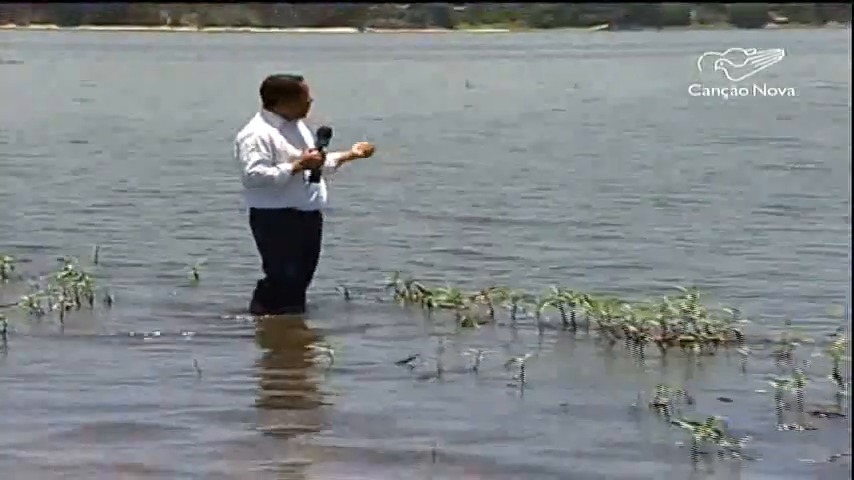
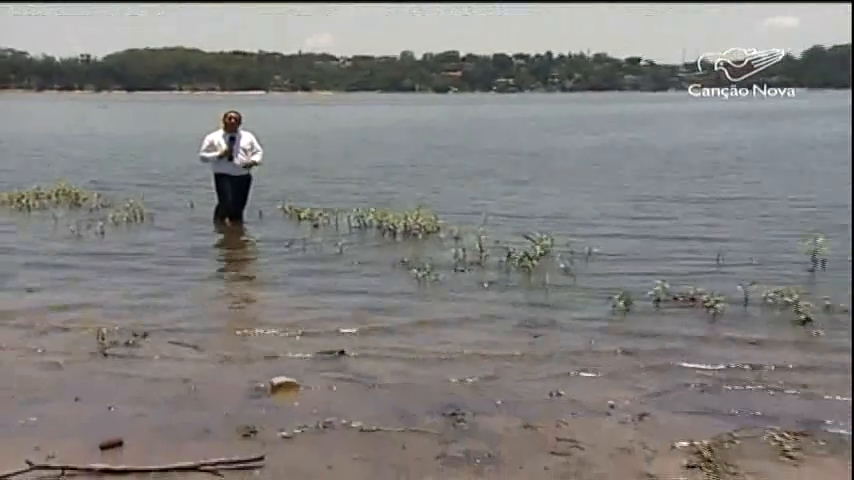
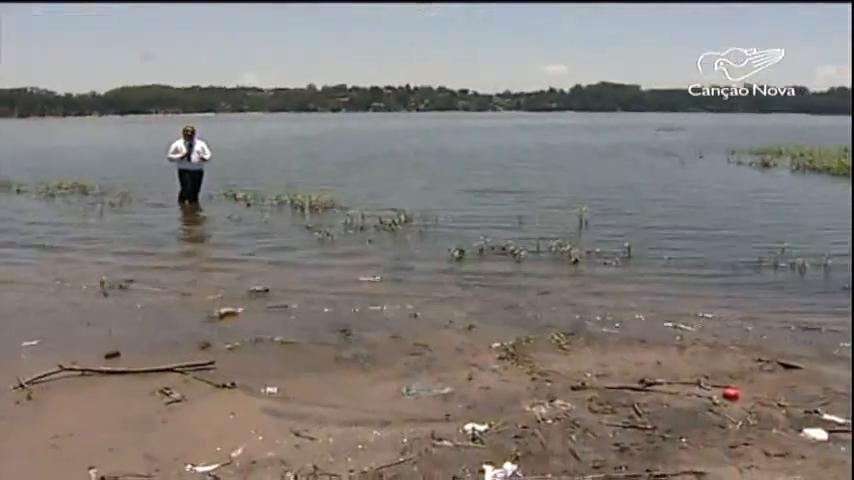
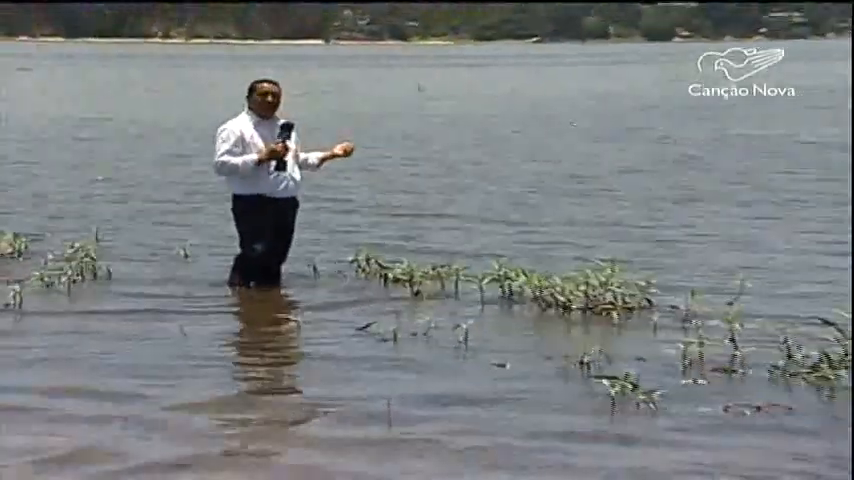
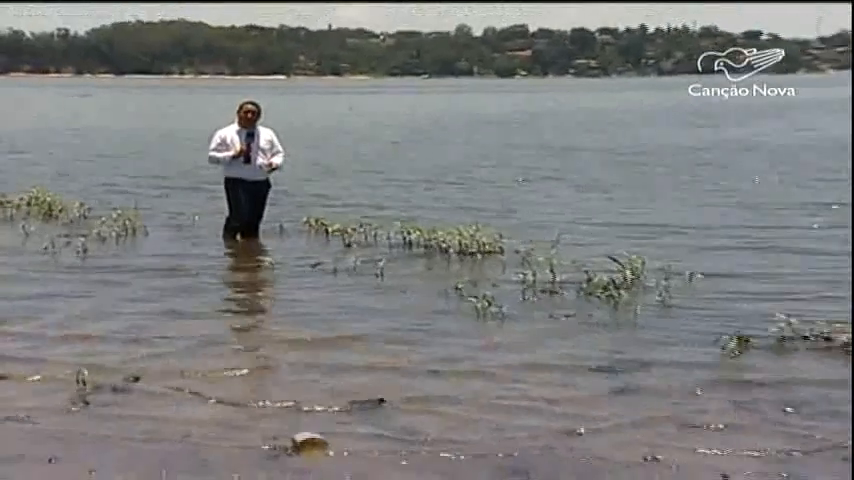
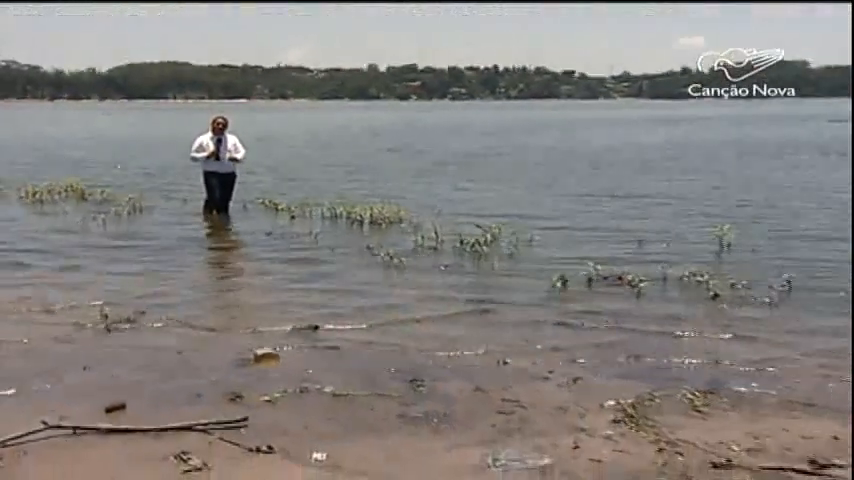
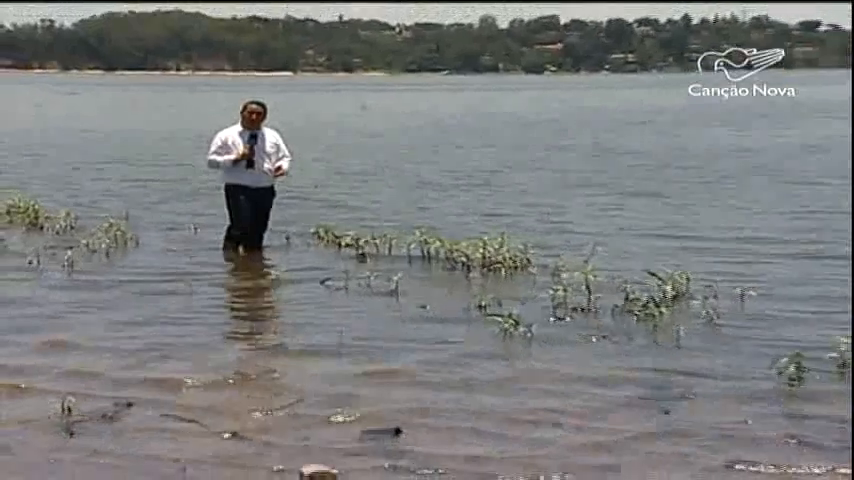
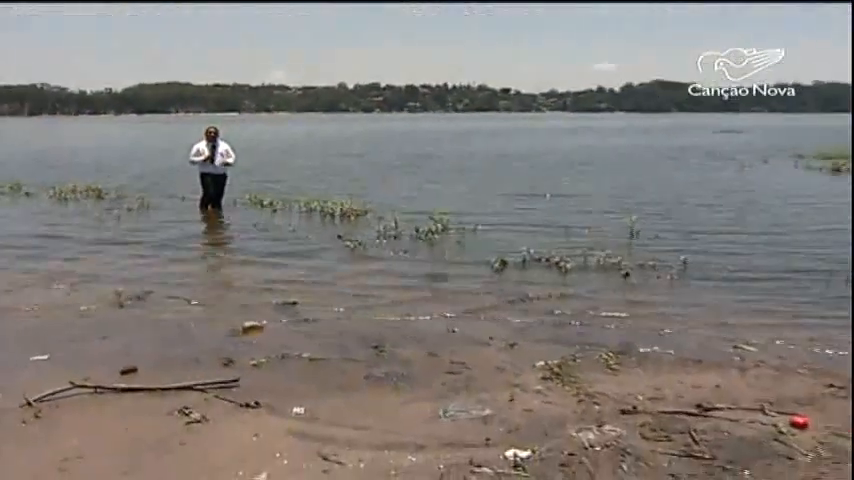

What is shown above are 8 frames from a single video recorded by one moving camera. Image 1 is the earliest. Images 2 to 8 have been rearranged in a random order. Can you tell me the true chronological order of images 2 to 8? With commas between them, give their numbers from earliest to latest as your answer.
4, 7, 5, 2, 6, 8, 3
